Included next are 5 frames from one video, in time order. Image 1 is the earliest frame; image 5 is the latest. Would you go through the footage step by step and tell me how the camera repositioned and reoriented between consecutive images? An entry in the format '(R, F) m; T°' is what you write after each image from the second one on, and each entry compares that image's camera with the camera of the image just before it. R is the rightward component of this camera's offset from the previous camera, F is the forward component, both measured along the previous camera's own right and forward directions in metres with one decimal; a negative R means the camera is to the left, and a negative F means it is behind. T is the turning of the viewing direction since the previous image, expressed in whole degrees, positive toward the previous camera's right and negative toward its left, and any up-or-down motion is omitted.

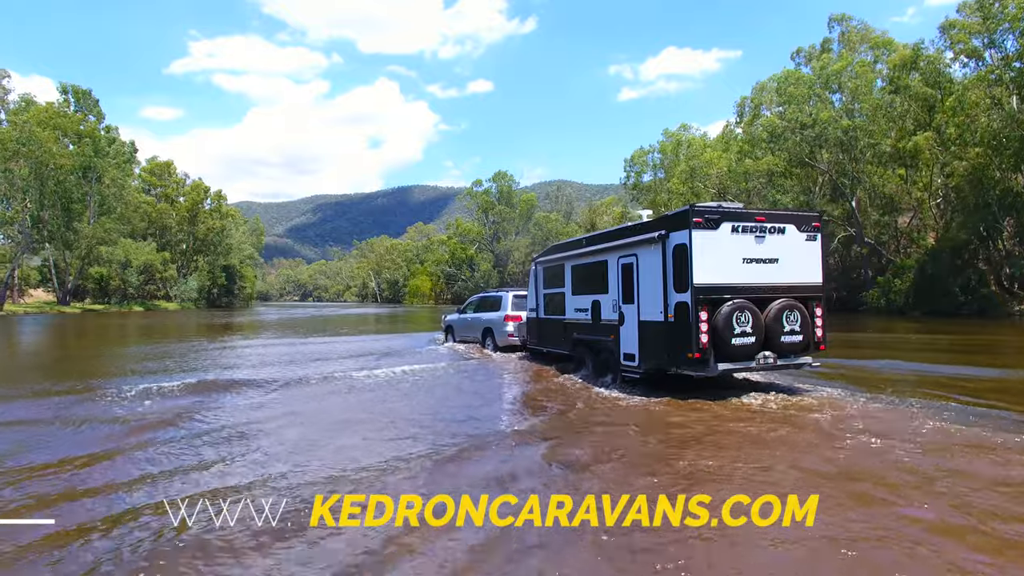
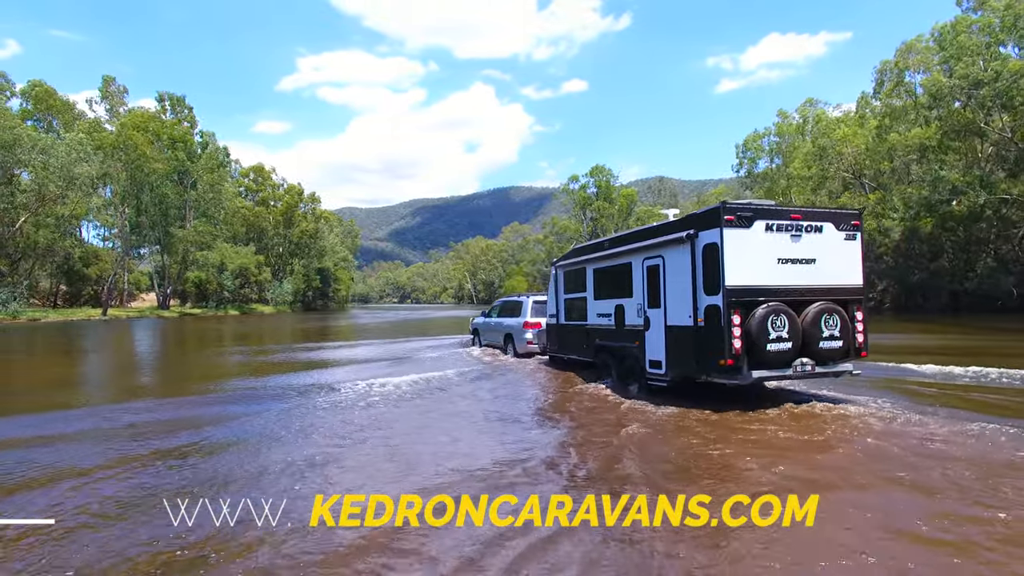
(+0.6, +2.2) m; -9°
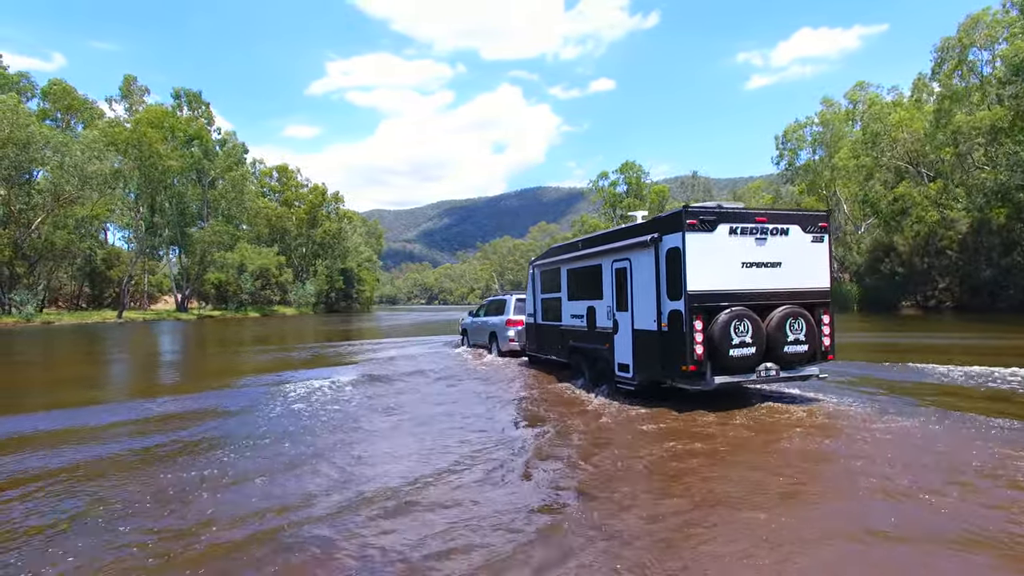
(+0.1, +2.0) m; -3°
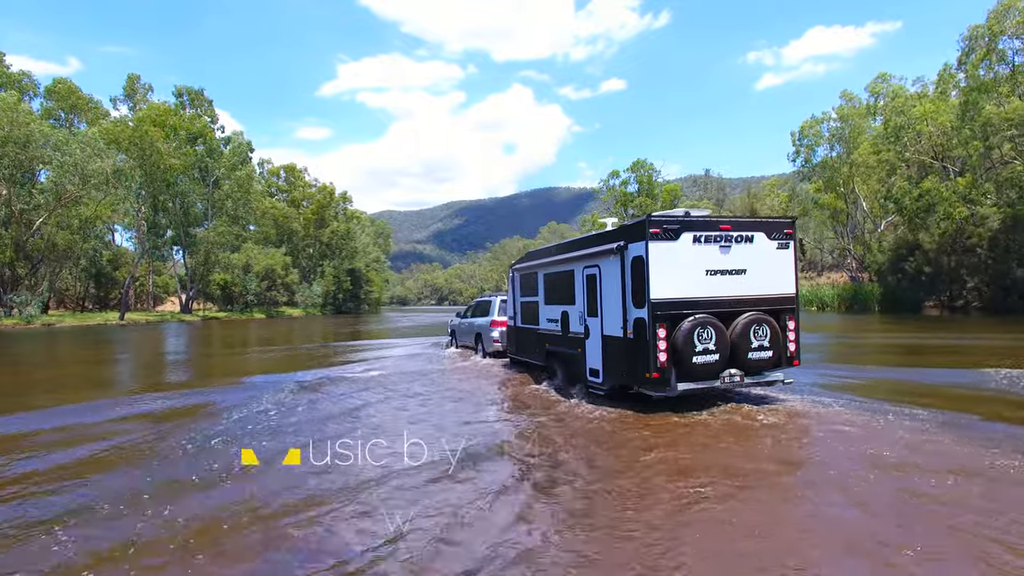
(+0.1, +1.0) m; -1°
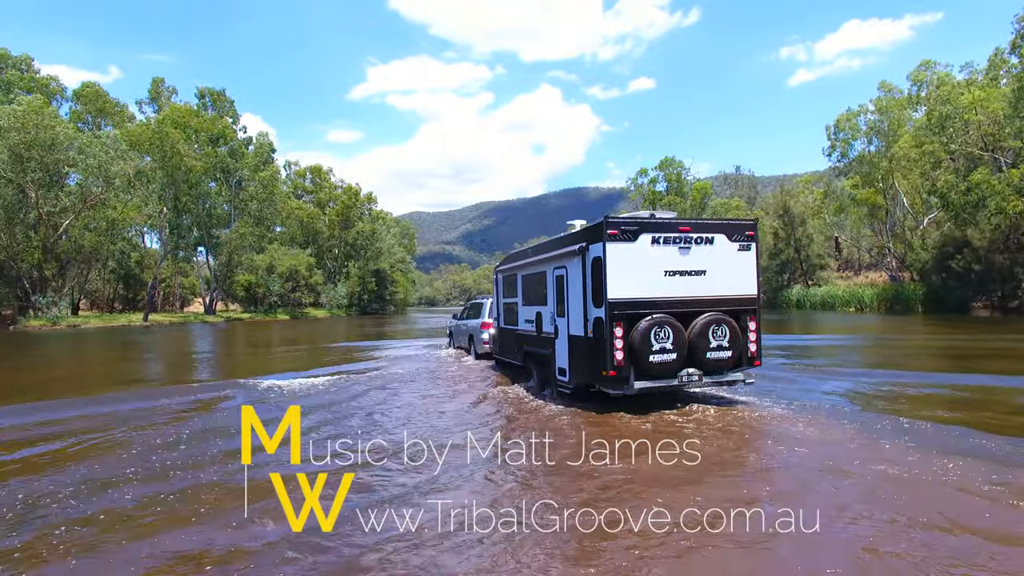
(+0.3, +0.9) m; -3°
